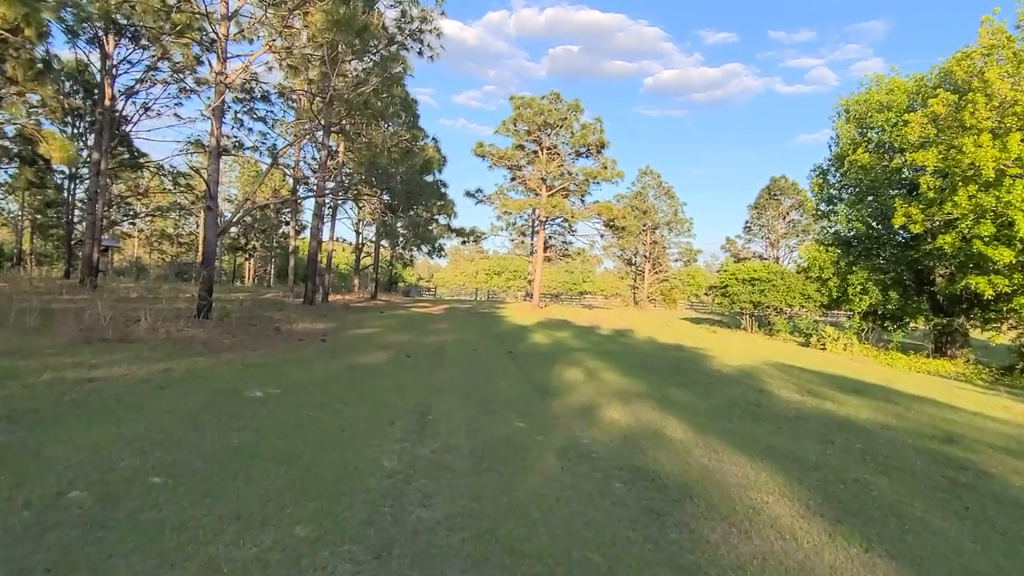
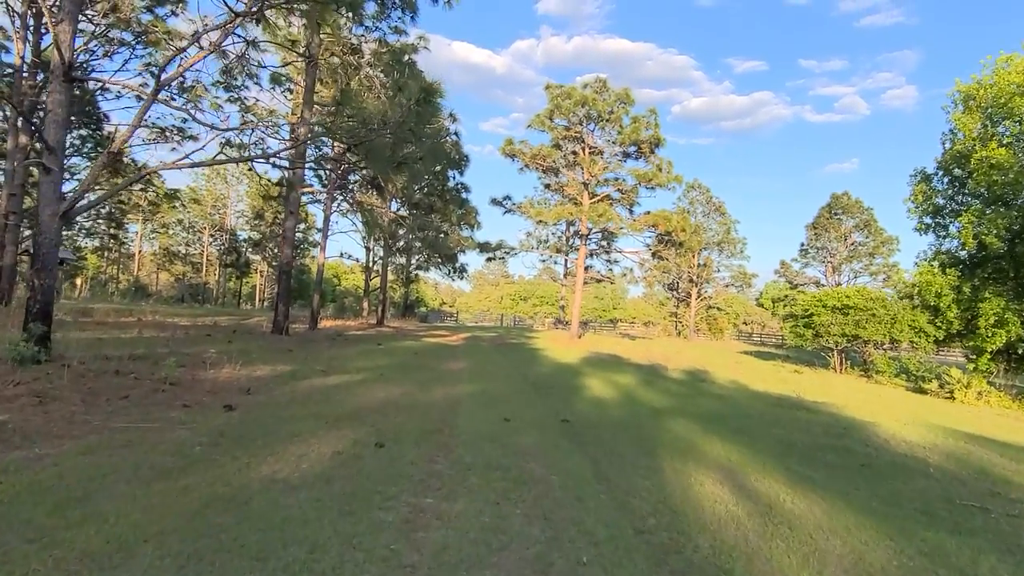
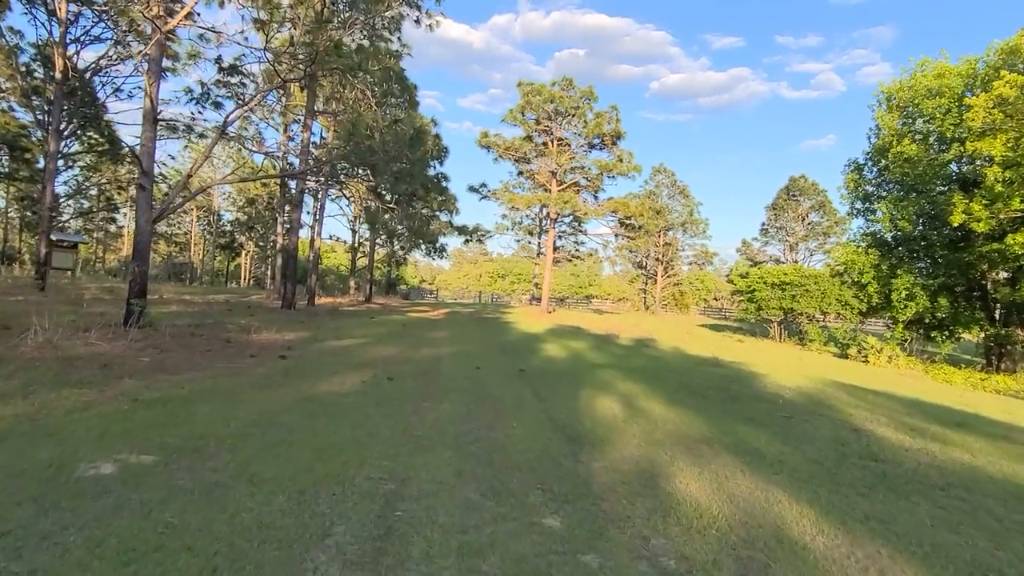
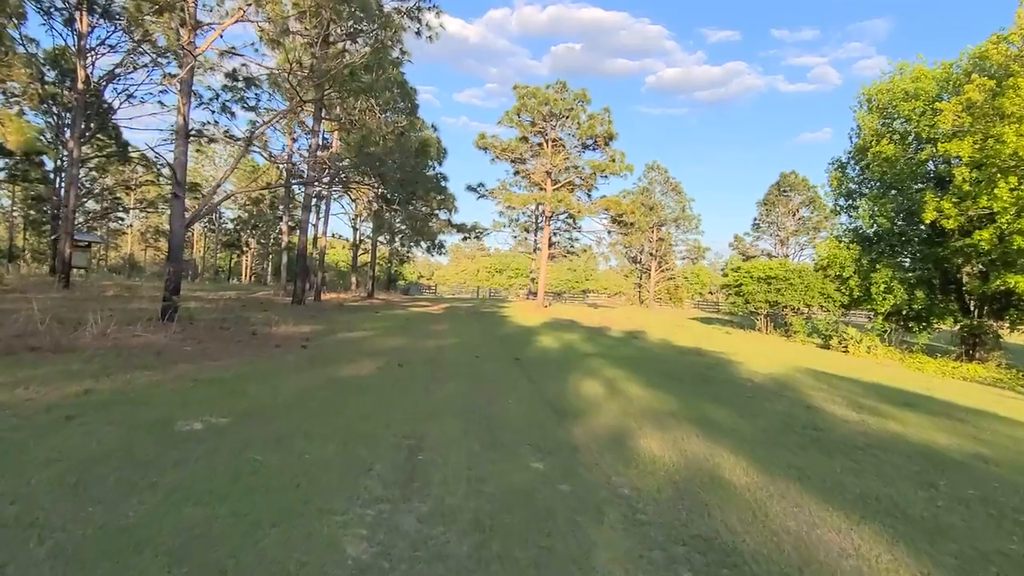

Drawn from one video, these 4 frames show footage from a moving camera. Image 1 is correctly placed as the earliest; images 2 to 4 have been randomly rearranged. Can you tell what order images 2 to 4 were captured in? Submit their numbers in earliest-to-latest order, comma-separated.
4, 3, 2
